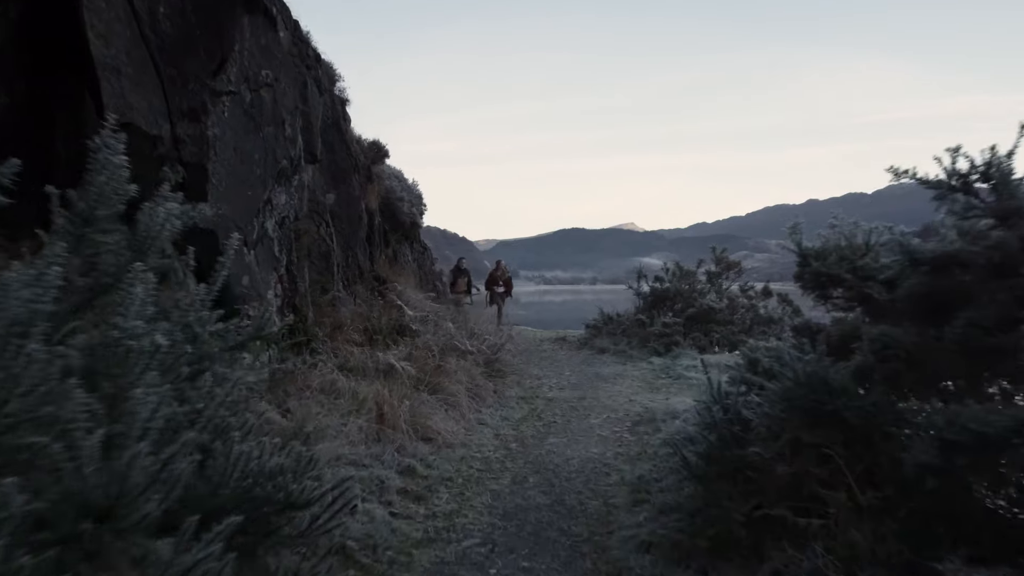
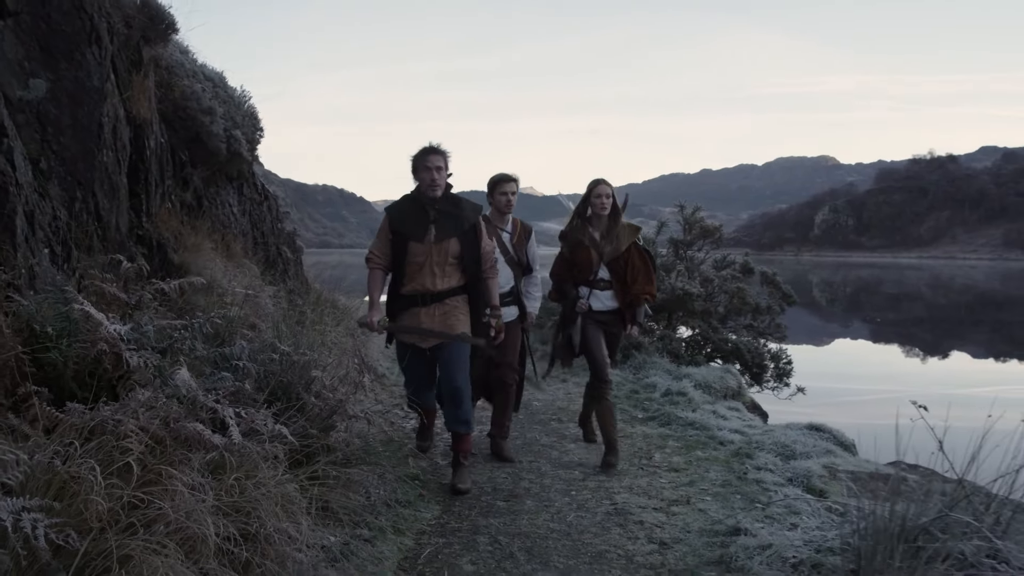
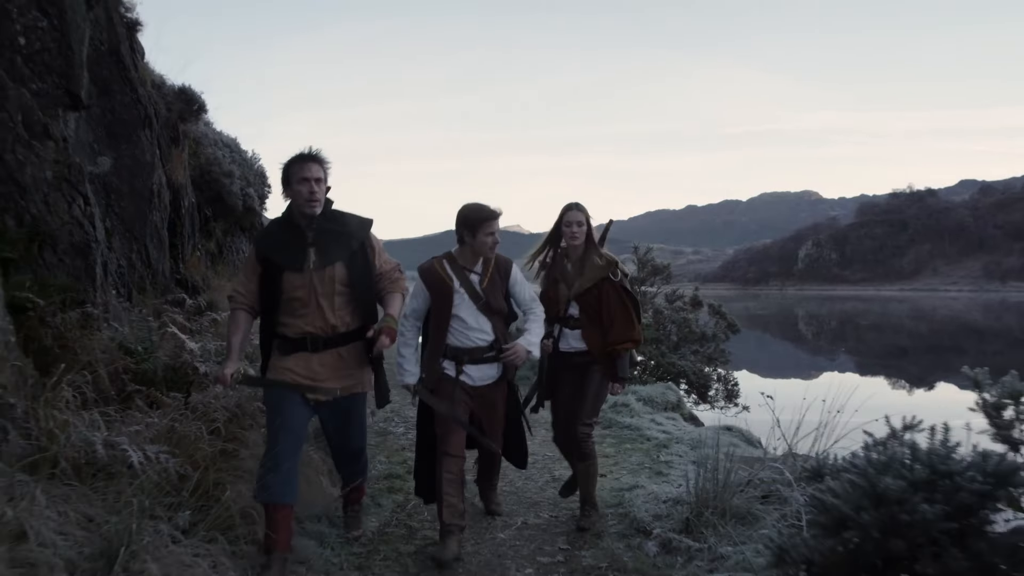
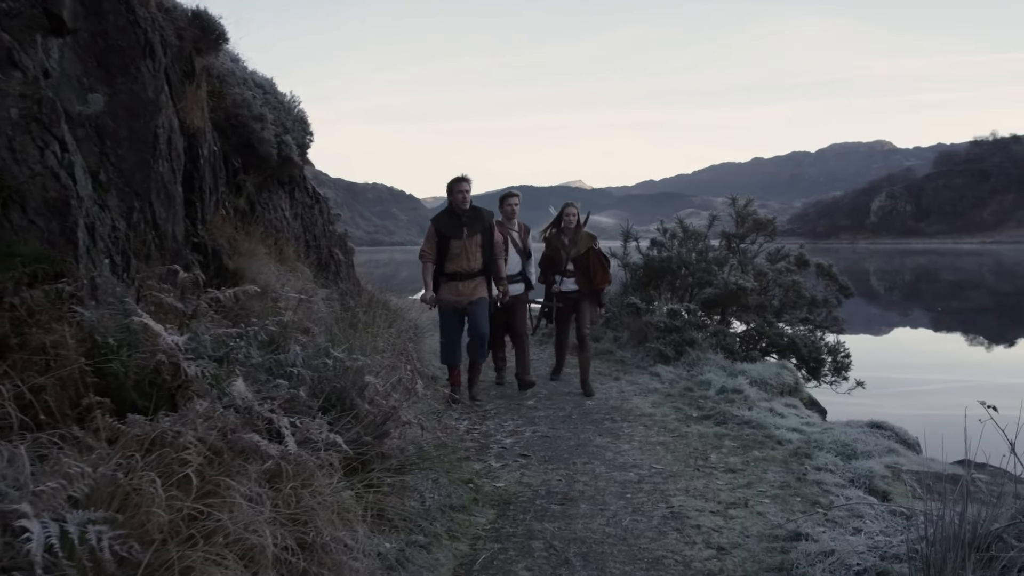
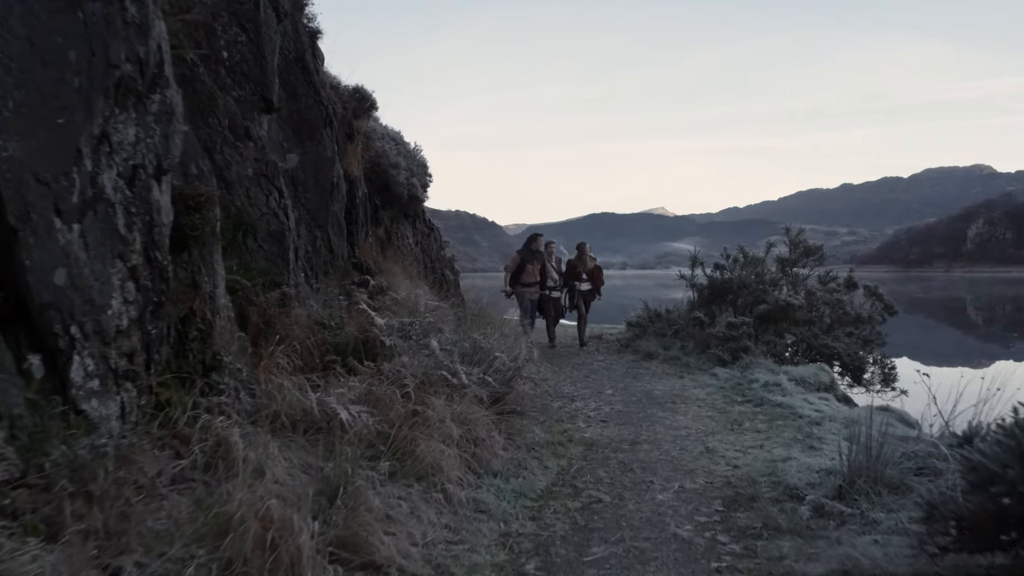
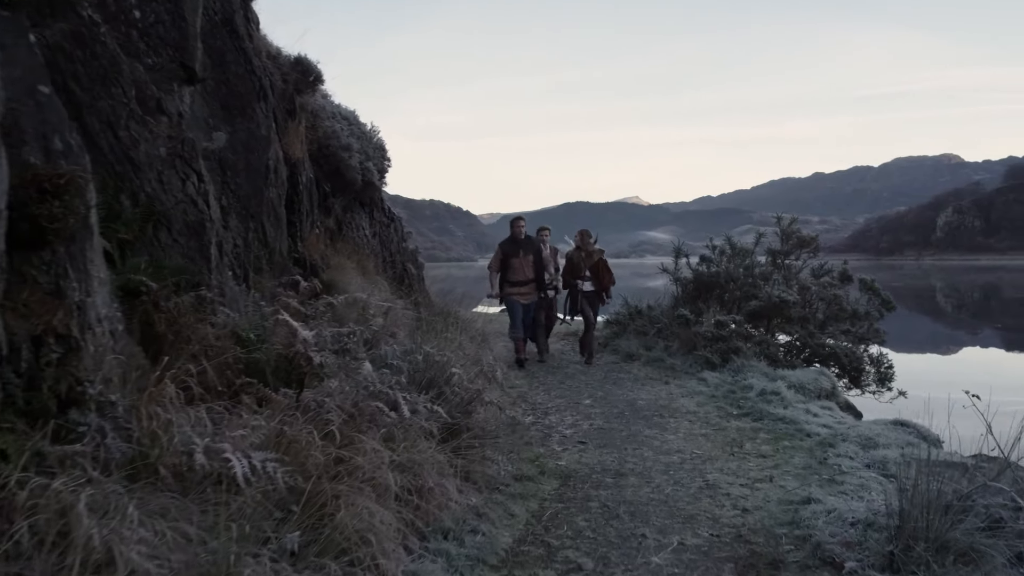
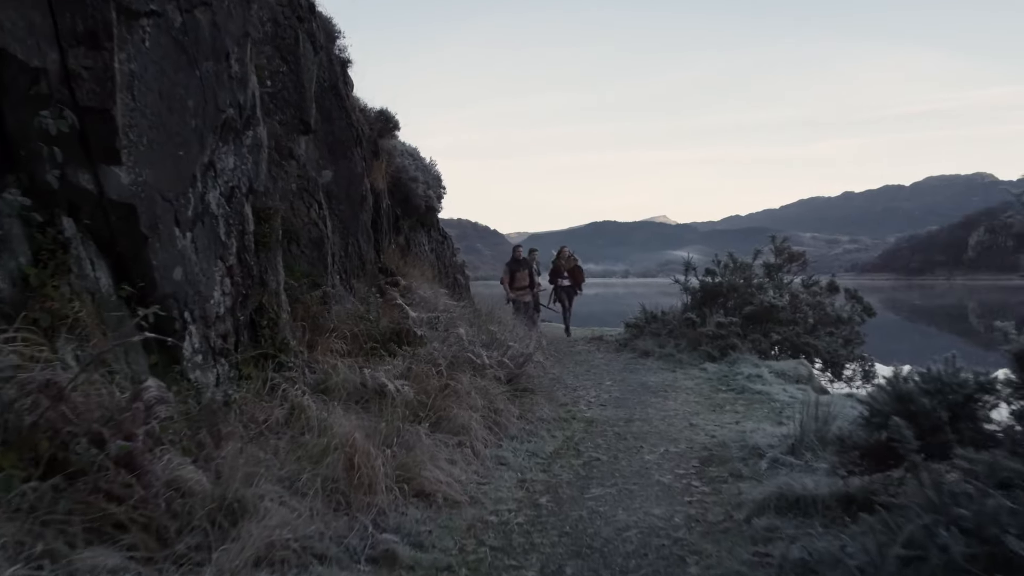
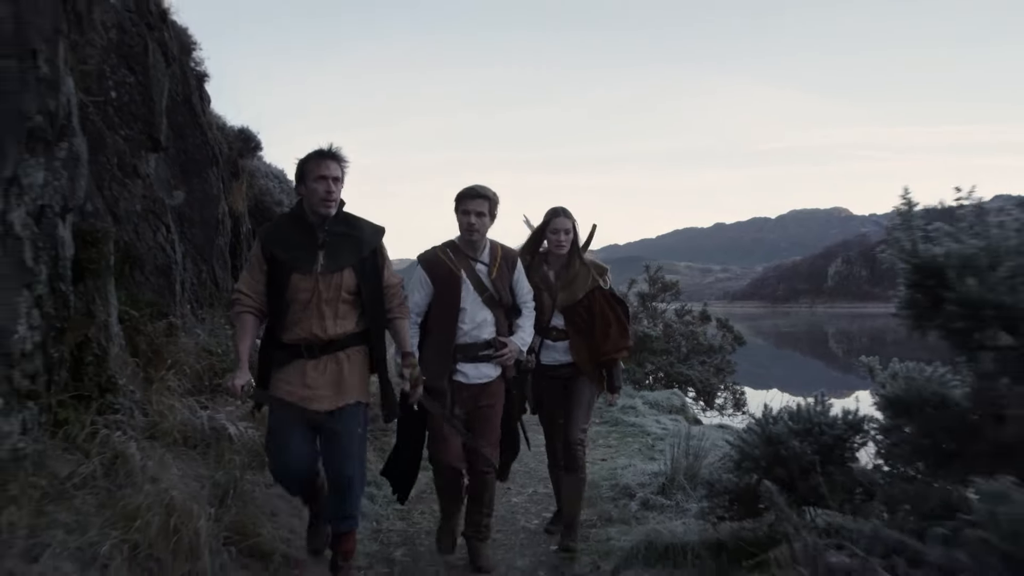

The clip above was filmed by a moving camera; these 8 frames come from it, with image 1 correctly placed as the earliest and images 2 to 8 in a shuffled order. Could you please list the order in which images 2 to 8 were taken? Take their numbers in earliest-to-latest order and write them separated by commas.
7, 5, 6, 4, 2, 3, 8
